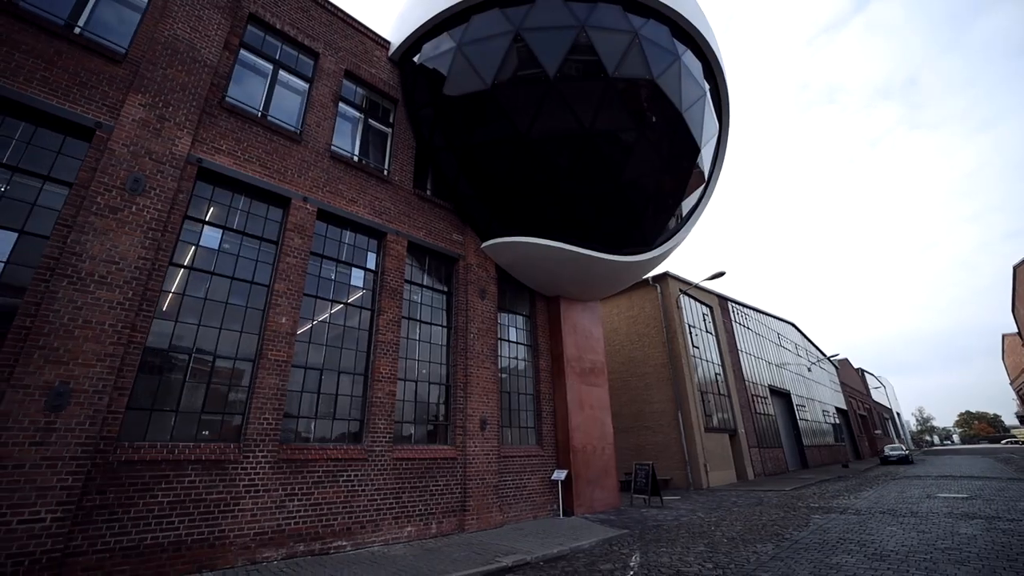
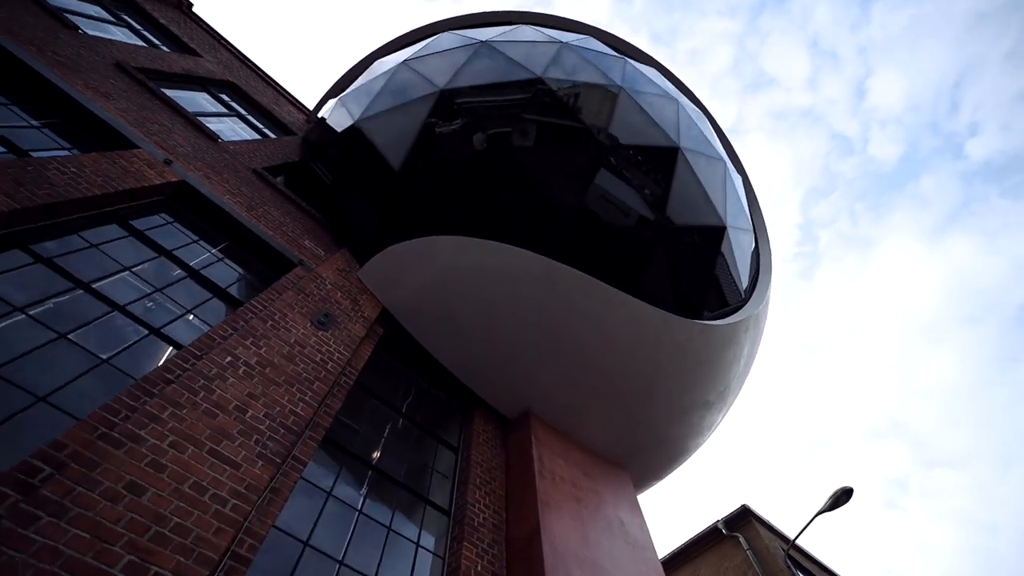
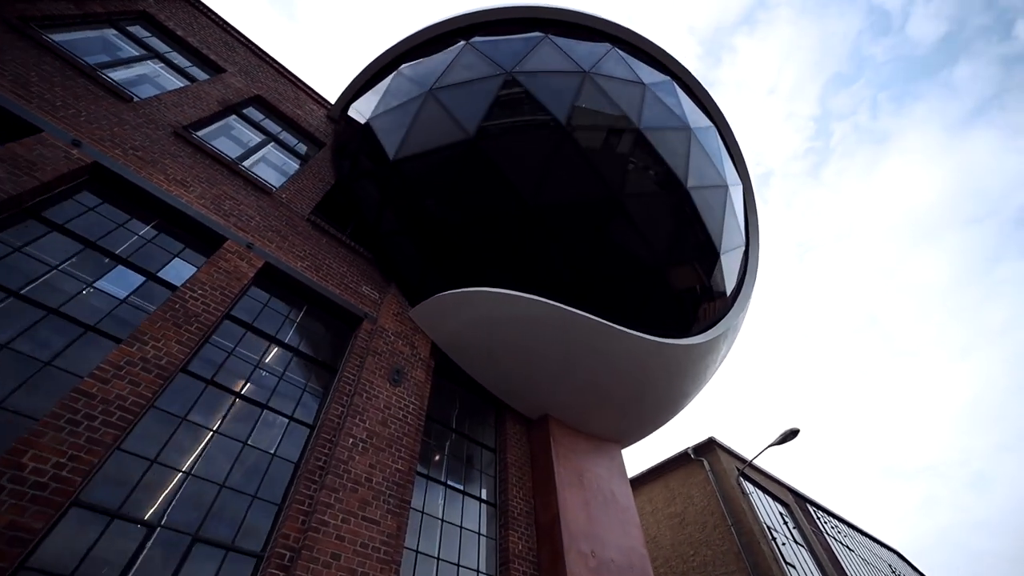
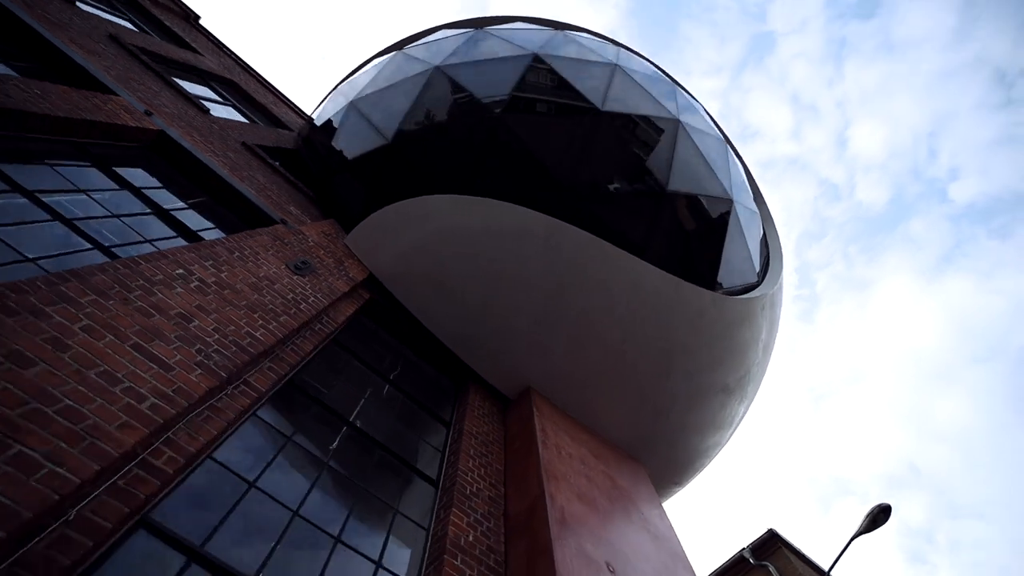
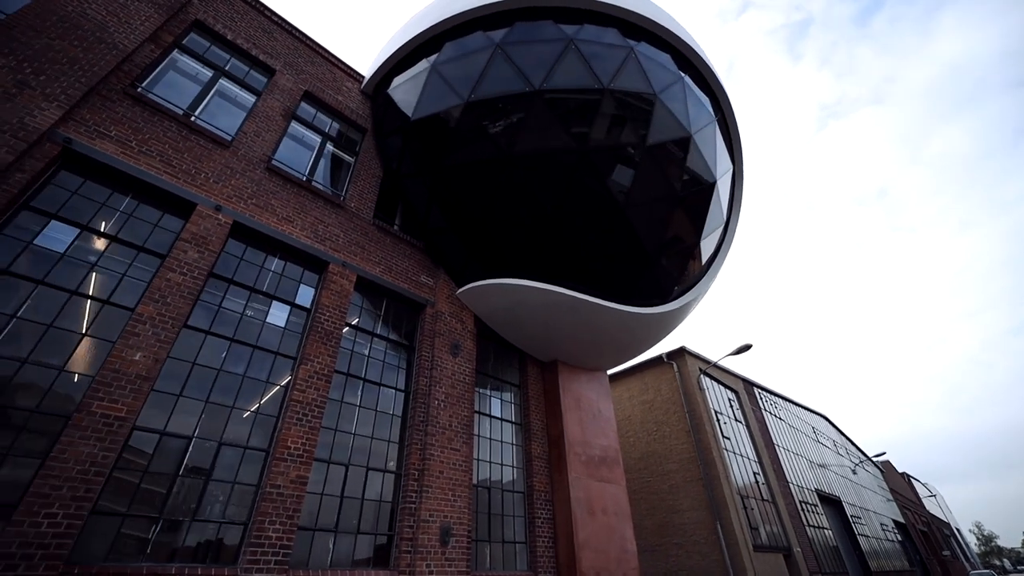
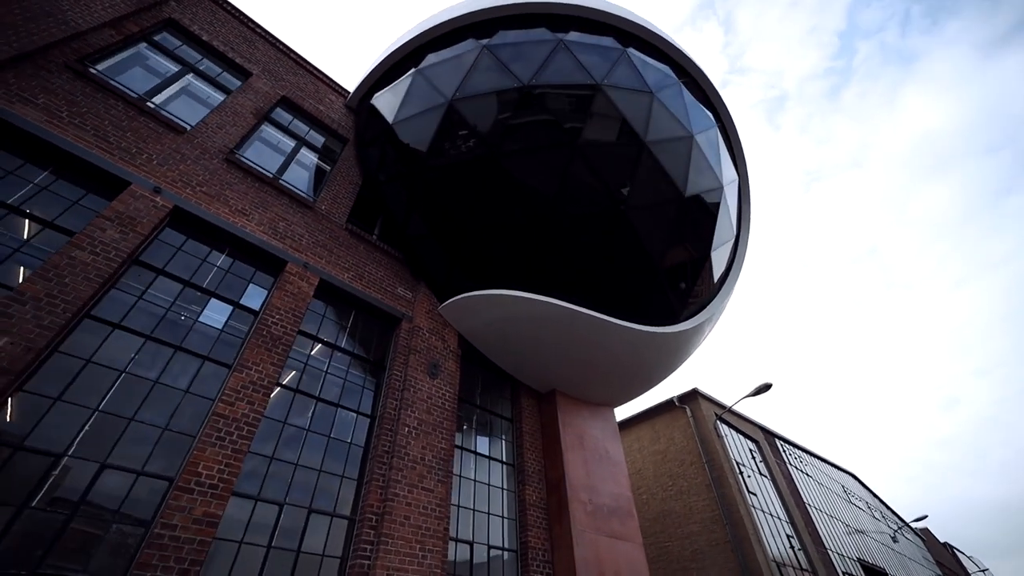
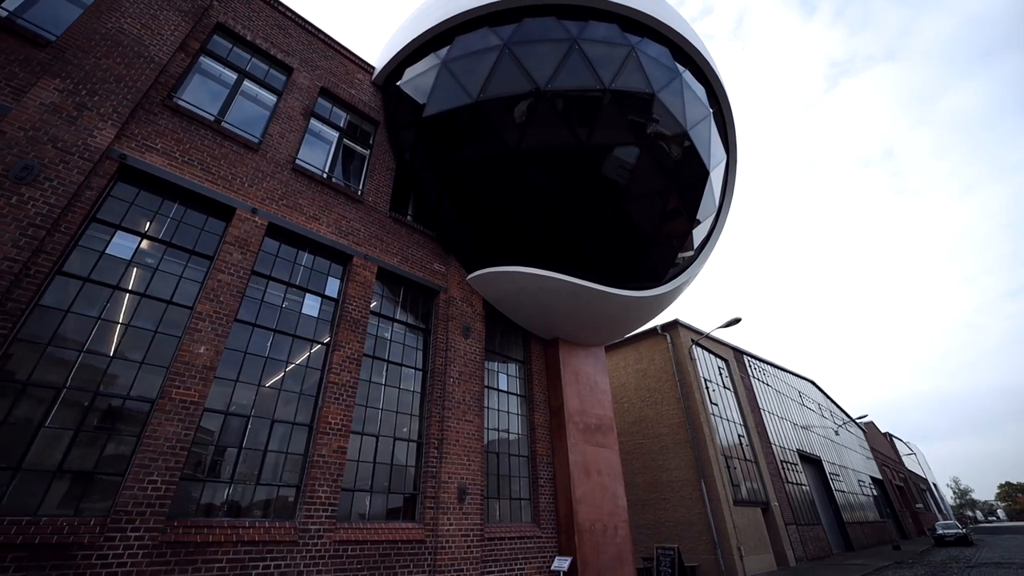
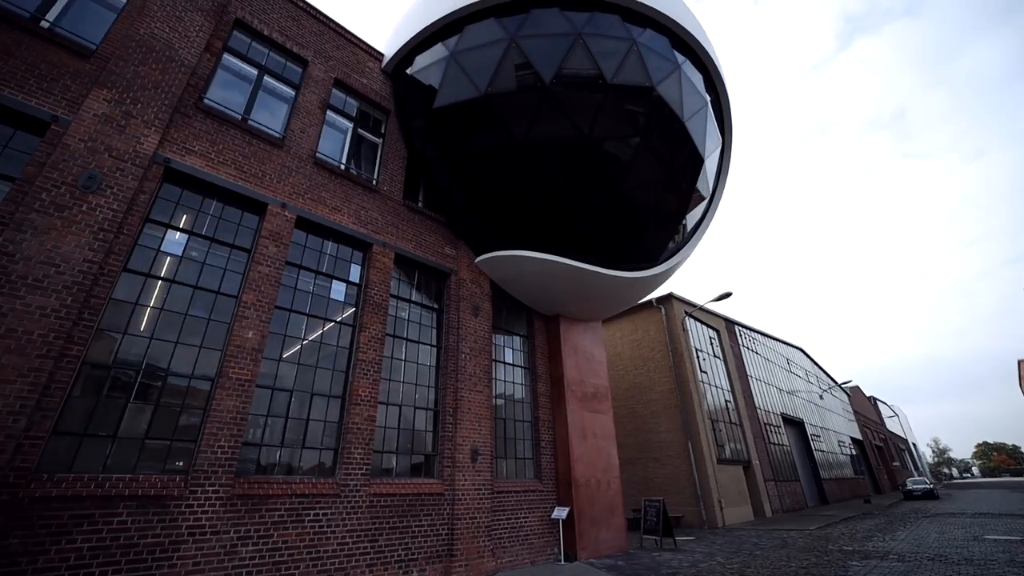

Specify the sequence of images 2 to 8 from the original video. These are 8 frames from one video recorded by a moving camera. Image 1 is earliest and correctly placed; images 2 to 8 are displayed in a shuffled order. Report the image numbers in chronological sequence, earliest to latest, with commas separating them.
8, 7, 5, 6, 3, 2, 4
